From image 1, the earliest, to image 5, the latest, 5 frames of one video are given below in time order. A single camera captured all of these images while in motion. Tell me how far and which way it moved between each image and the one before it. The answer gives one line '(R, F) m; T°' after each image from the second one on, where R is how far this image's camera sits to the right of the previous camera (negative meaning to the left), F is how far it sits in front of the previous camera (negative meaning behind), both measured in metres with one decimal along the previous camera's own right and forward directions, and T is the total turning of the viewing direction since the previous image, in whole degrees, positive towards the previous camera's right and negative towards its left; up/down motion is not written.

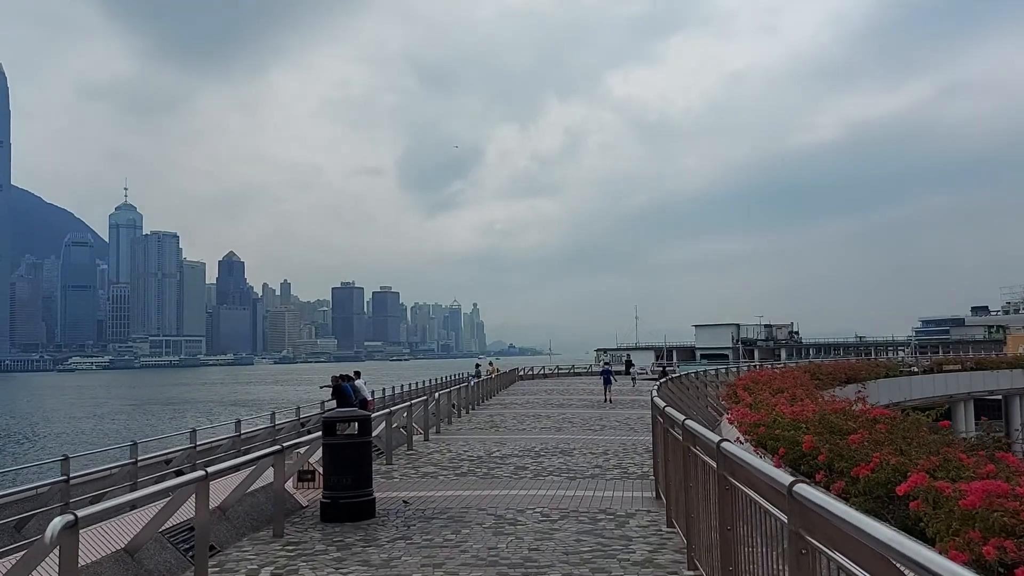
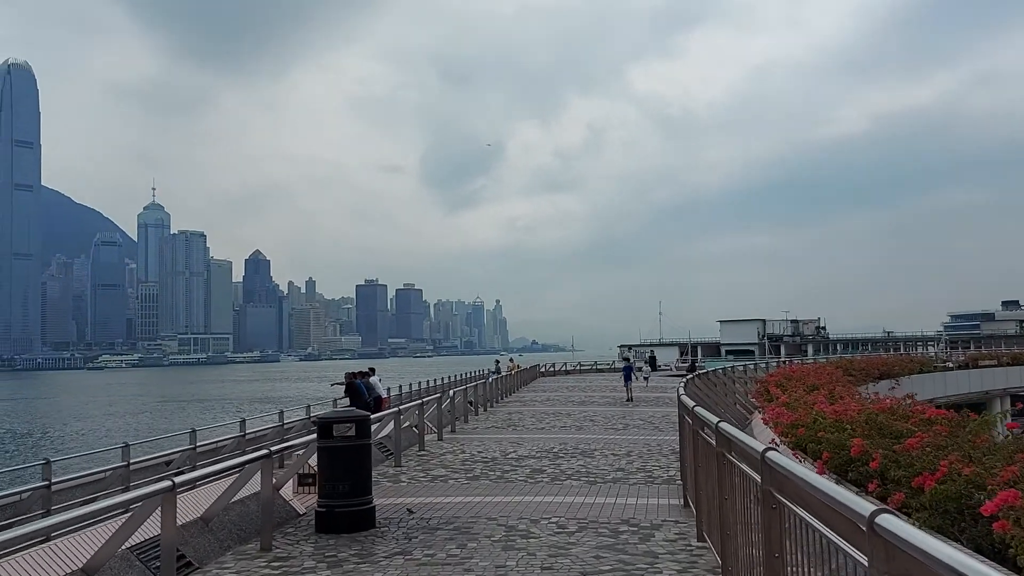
(+0.1, +0.9) m; -2°
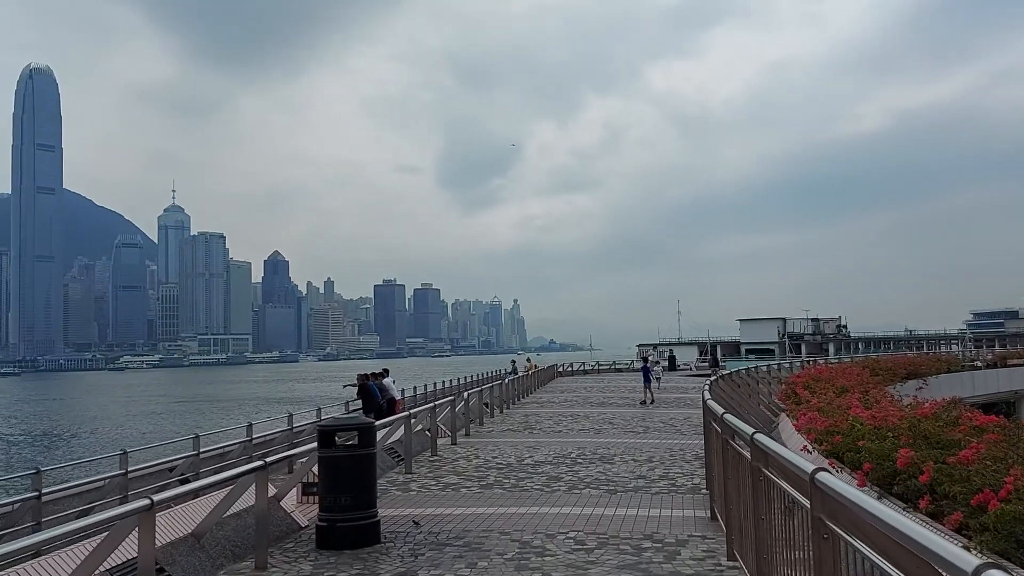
(0.0, +0.6) m; -1°
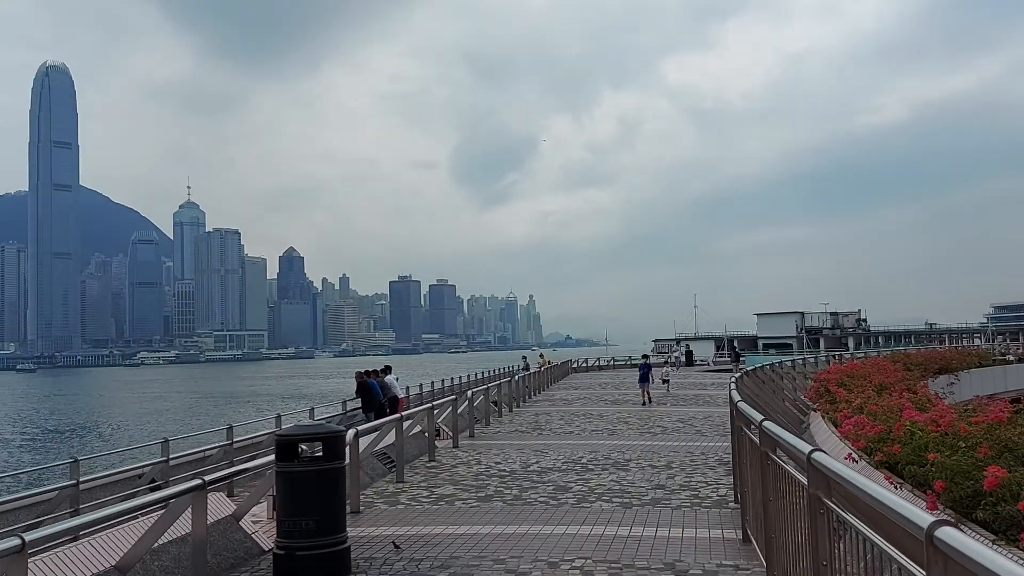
(+0.2, +1.4) m; -1°
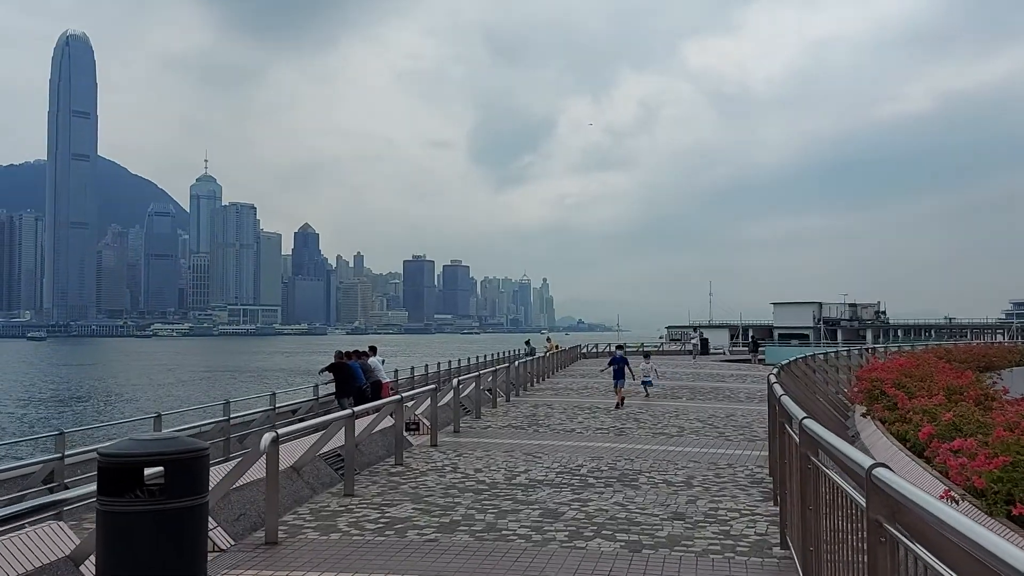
(+0.3, +2.5) m; -1°
